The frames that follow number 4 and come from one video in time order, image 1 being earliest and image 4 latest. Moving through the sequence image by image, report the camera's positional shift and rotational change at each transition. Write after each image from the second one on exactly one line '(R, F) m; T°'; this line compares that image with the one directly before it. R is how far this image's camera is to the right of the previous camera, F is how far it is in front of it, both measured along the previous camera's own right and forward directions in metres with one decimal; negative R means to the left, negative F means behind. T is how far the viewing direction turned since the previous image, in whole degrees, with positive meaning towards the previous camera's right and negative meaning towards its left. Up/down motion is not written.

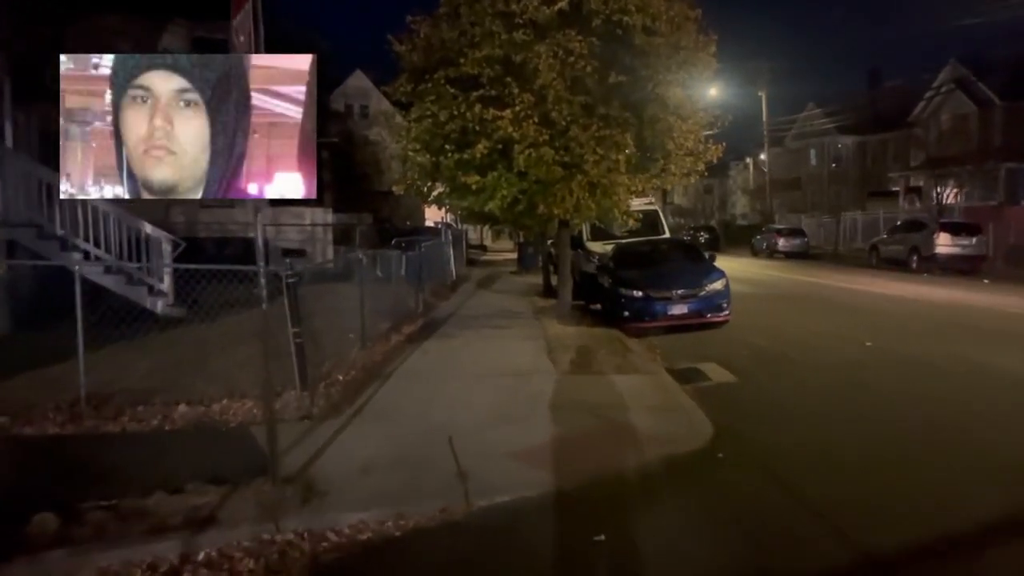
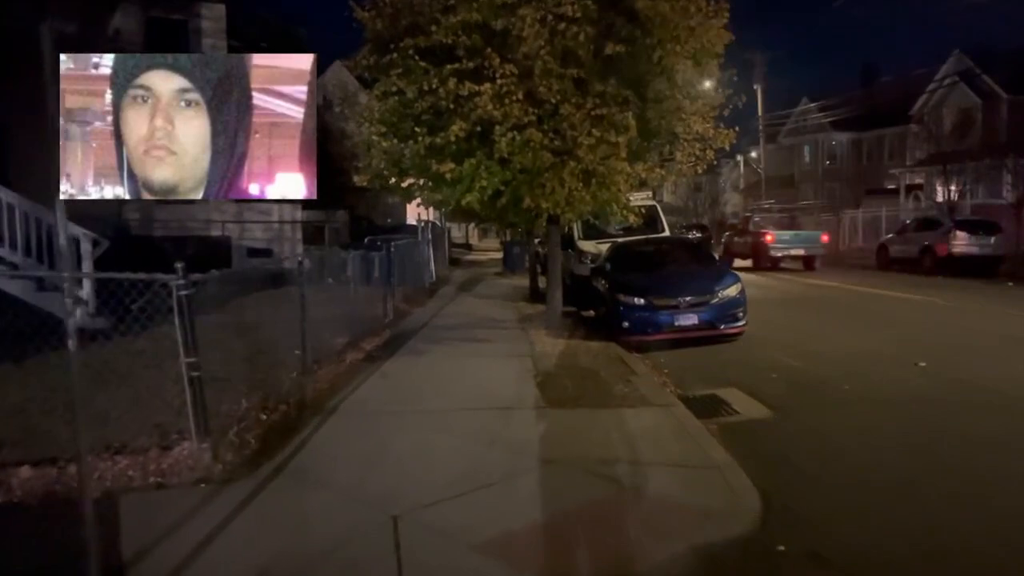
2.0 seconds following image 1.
(+0.1, +2.4) m; +1°
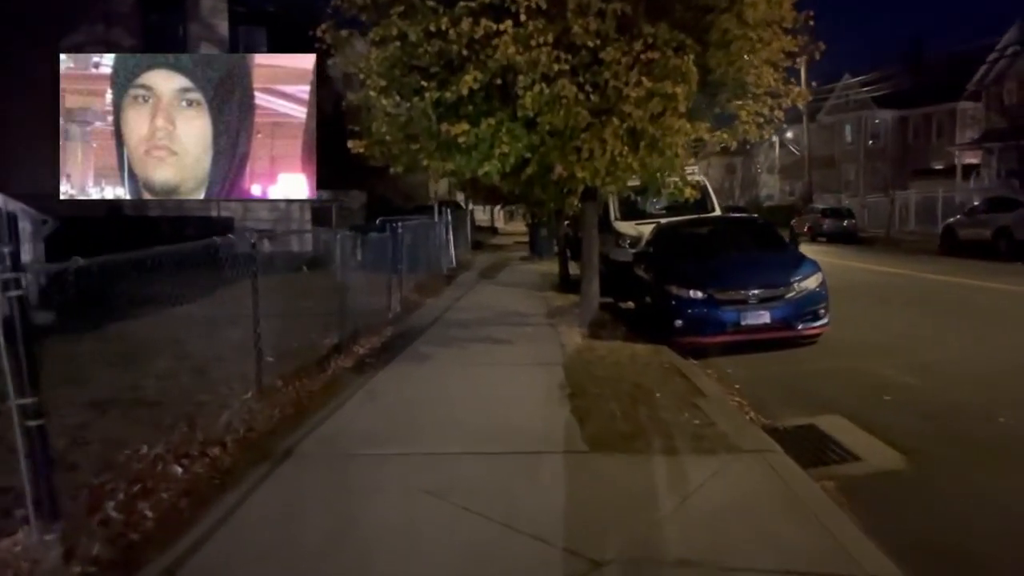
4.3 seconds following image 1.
(0.0, +2.6) m; -2°
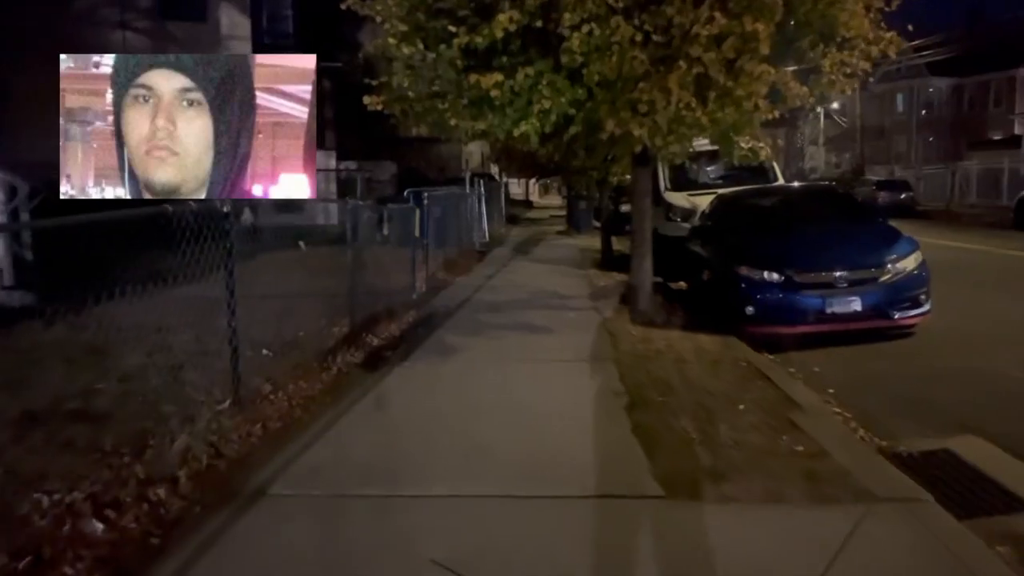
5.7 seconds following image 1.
(-0.1, +1.7) m; -2°
